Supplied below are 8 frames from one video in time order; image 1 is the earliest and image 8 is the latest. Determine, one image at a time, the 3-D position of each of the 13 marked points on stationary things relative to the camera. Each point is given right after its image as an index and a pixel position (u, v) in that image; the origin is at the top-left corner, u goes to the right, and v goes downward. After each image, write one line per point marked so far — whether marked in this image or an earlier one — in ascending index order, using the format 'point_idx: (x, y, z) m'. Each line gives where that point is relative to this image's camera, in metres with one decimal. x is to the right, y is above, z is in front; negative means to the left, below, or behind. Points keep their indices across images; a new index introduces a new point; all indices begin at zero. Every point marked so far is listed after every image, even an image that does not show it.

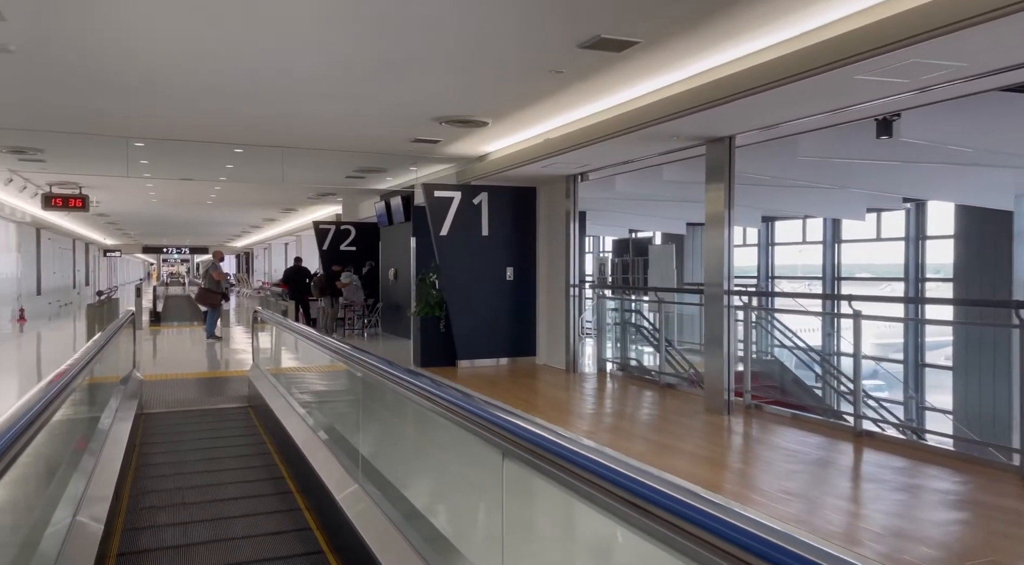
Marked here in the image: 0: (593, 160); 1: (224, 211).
0: (+1.2, +1.8, +10.0) m
1: (-7.6, +1.8, +18.1) m
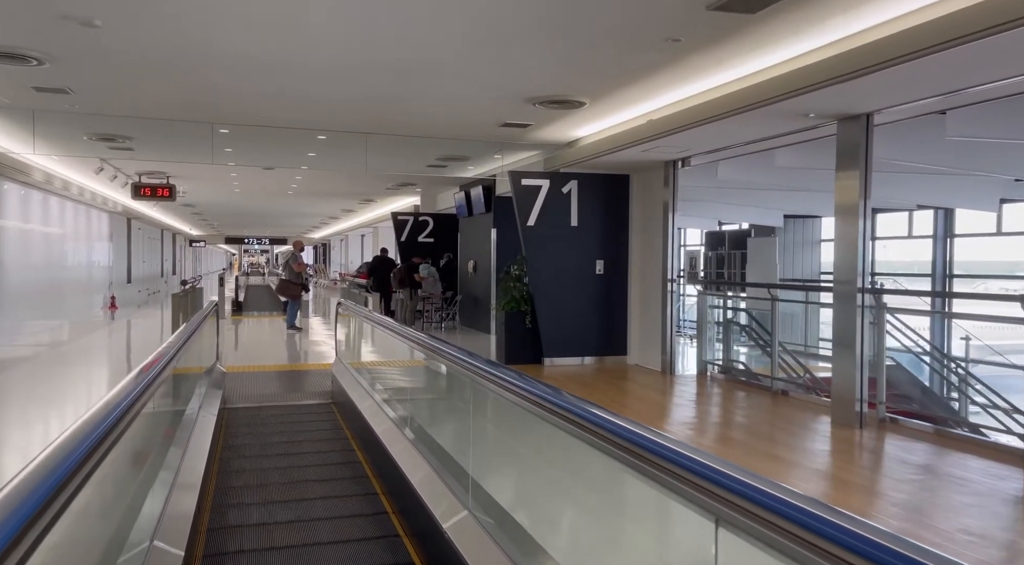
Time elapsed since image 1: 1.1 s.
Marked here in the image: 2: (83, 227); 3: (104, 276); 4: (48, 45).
0: (+2.5, +1.8, +9.2) m
1: (-5.4, +2.1, +18.1) m
2: (-8.6, +1.1, +13.9) m
3: (-9.4, +0.2, +15.9) m
4: (-3.6, +1.7, +5.4) m
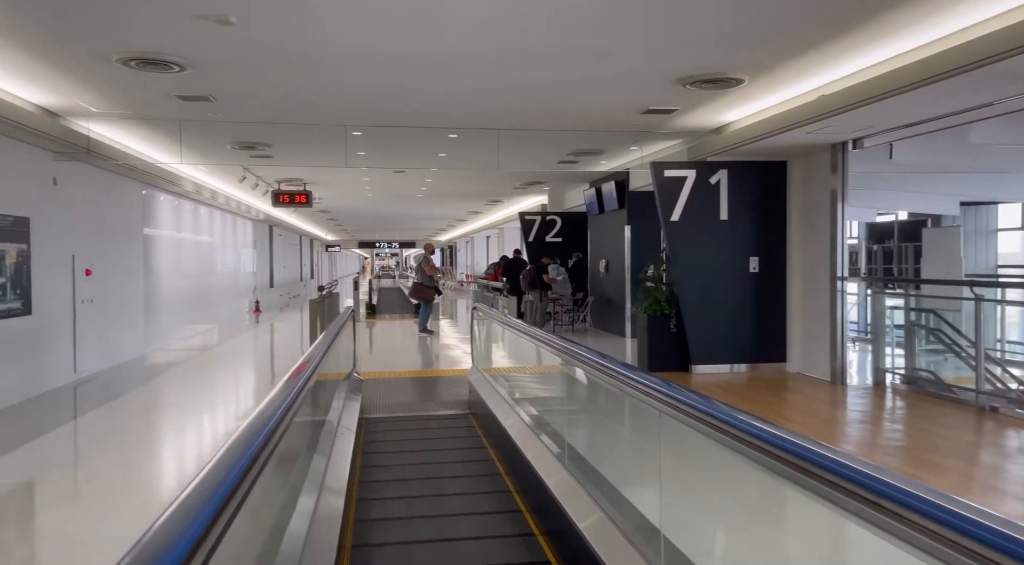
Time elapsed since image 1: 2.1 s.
0: (+4.2, +1.8, +7.9) m
1: (-2.1, +2.0, +18.1) m
2: (-5.9, +1.0, +14.5) m
3: (-6.3, +0.1, +16.5) m
4: (-2.4, +1.6, +5.3) m
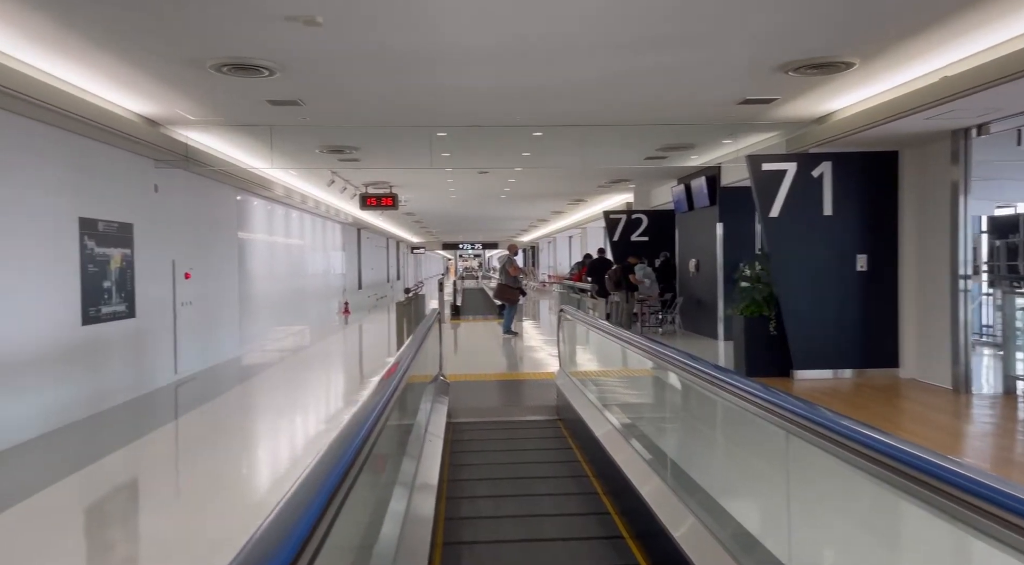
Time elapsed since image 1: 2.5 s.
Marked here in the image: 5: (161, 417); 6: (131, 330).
0: (+5.1, +1.9, +7.1) m
1: (+0.1, +2.0, +17.9) m
2: (-4.1, +1.0, +14.8) m
3: (-4.3, 0.0, +16.9) m
4: (-1.7, +1.6, +5.3) m
5: (-2.9, -1.1, +5.8) m
6: (-3.3, -0.4, +6.0) m
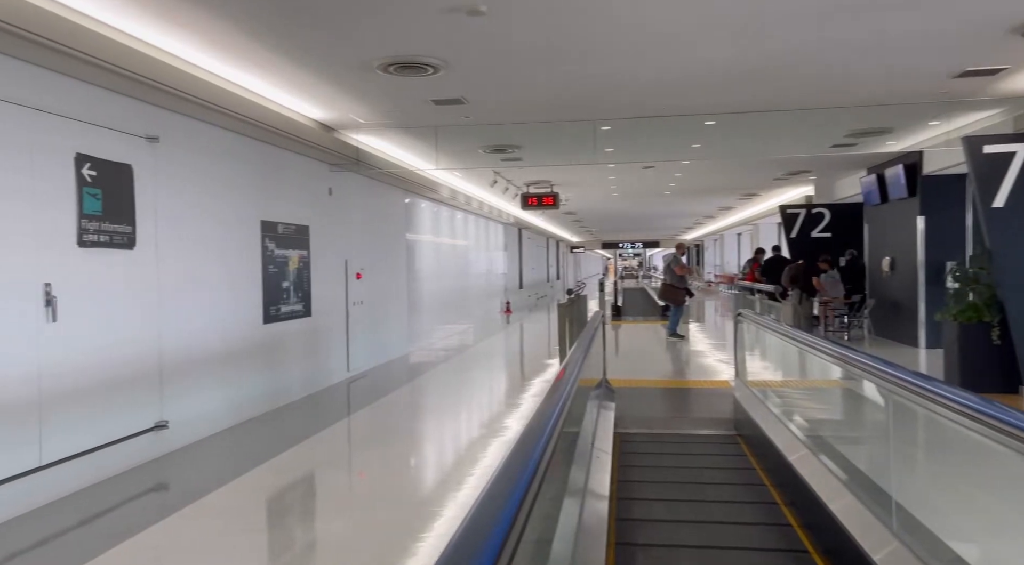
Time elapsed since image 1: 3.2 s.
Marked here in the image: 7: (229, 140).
0: (+6.6, +1.8, +5.4) m
1: (+4.2, +2.0, +17.1) m
2: (-0.6, +1.0, +15.0) m
3: (-0.3, 0.0, +17.1) m
4: (-0.5, +1.6, +5.2) m
5: (-1.5, -1.1, +6.0) m
6: (-1.8, -0.4, +6.2) m
7: (-2.1, +1.0, +5.0) m
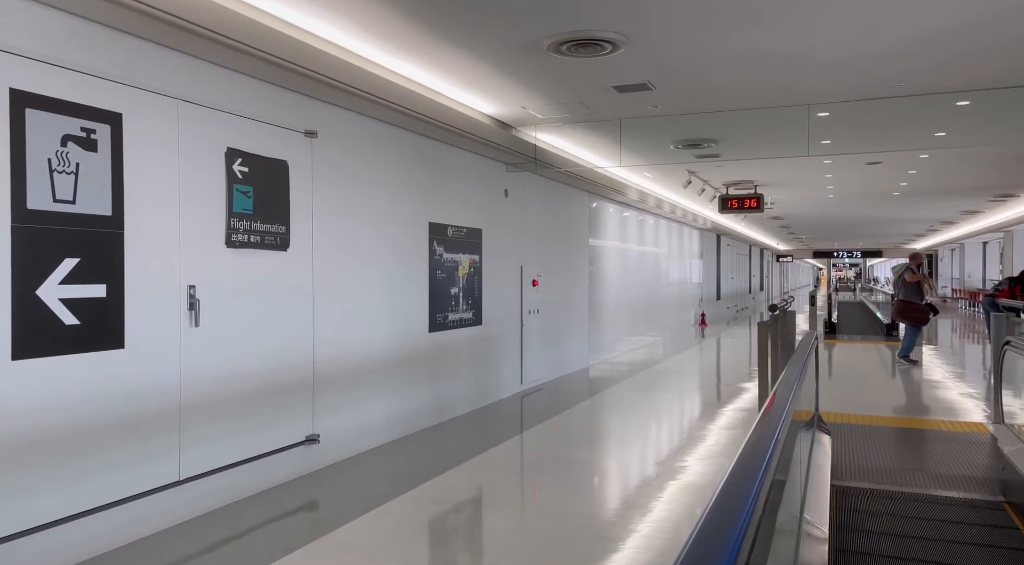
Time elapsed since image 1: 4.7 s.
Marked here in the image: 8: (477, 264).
0: (+7.7, +1.6, +2.8) m
1: (+8.5, +1.6, +14.7) m
2: (+3.3, +0.8, +14.0) m
3: (+4.2, -0.2, +15.9) m
4: (+0.8, +1.5, +4.5) m
5: (0.0, -1.2, +5.5) m
6: (-0.3, -0.5, +5.9) m
7: (-0.8, +1.0, +4.7) m
8: (-0.3, +0.1, +5.7) m
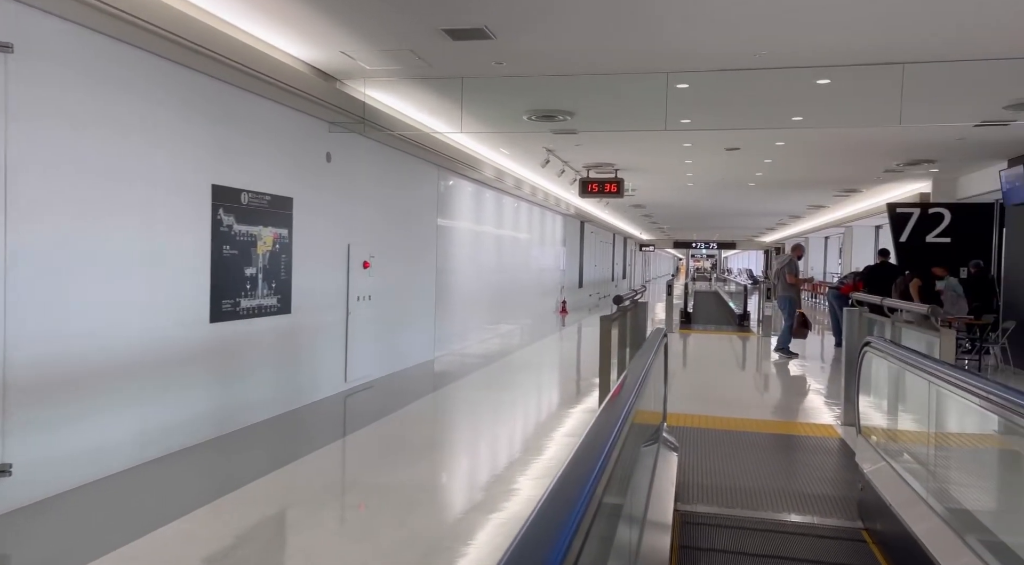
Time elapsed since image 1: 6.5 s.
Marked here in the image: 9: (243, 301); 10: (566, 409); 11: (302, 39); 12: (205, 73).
0: (+6.9, +1.5, +3.3) m
1: (+5.6, +1.8, +15.1) m
2: (+0.5, +1.0, +13.5) m
3: (+1.0, +0.1, +15.6) m
4: (-0.2, +1.6, +3.7) m
5: (-1.3, -1.0, +4.6) m
6: (-1.6, -0.3, +4.9) m
7: (-1.9, +1.1, +3.7) m
8: (-1.6, +0.3, +4.8) m
9: (-1.7, -0.1, +4.4) m
10: (+0.5, -1.1, +6.0) m
11: (-1.3, +1.6, +4.5) m
12: (-1.8, +1.2, +4.0) m
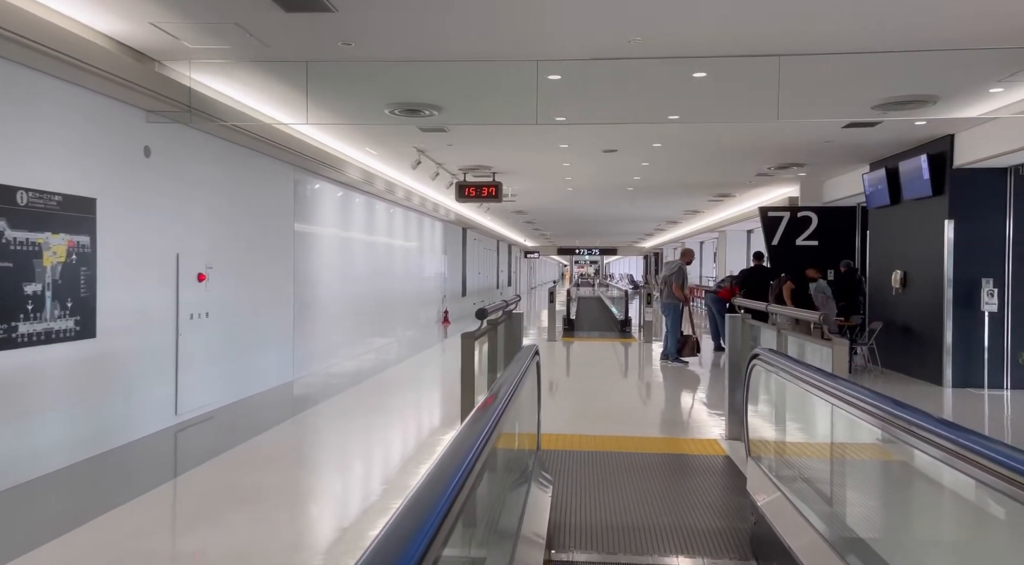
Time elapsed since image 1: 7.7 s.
0: (+6.1, +1.6, +3.8) m
1: (+2.9, +1.7, +15.3) m
2: (-1.8, +0.9, +12.9) m
3: (-1.6, -0.1, +15.0) m
4: (-1.0, +1.6, +3.1) m
5: (-2.1, -1.1, +3.8) m
6: (-2.5, -0.4, +4.0) m
7: (-2.6, +1.0, +2.8) m
8: (-2.4, +0.2, +3.9) m
9: (-2.5, -0.2, +3.5) m
10: (-0.6, -1.2, +5.4) m
11: (-2.2, +1.5, +3.7) m
12: (-2.5, +1.1, +3.1) m
